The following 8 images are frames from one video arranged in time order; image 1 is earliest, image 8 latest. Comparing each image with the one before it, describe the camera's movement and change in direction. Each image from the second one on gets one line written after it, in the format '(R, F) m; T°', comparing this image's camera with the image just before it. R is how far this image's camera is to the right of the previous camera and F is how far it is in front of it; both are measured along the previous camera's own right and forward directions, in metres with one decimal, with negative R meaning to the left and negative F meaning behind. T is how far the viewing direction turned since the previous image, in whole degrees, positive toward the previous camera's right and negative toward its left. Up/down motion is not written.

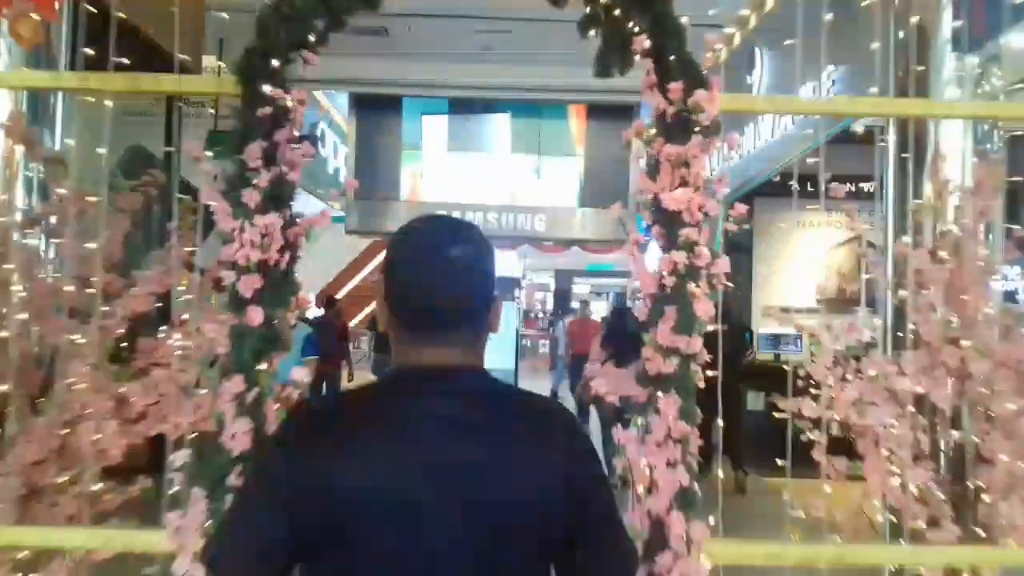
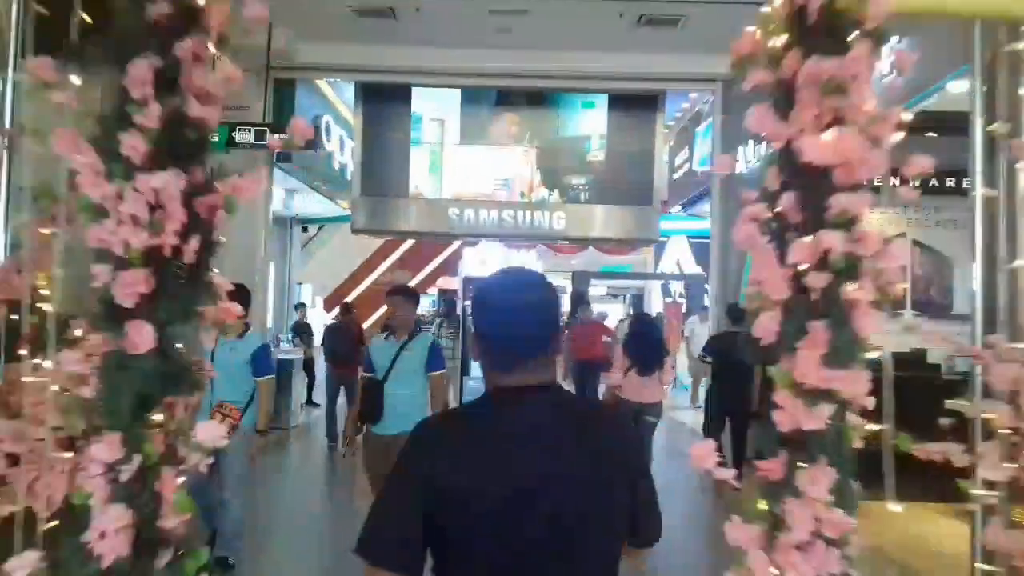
(0.0, +0.6) m; -1°
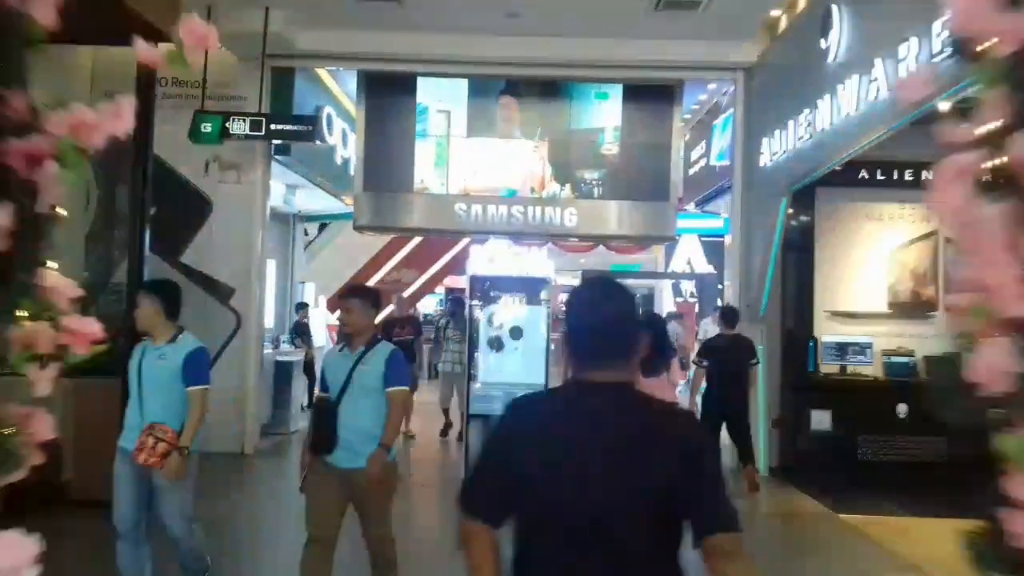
(0.0, +0.4) m; -1°
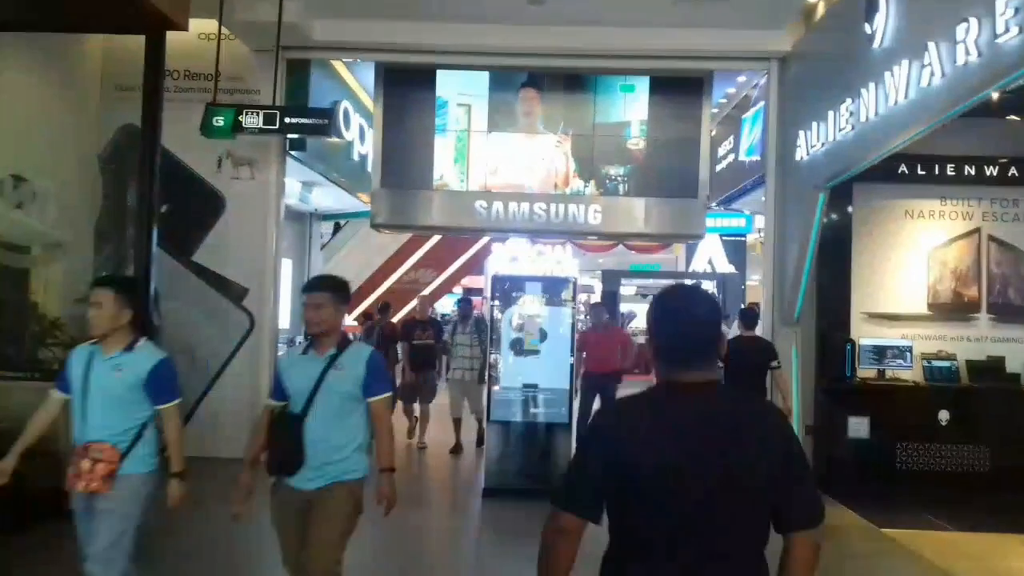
(-0.1, +0.3) m; -1°
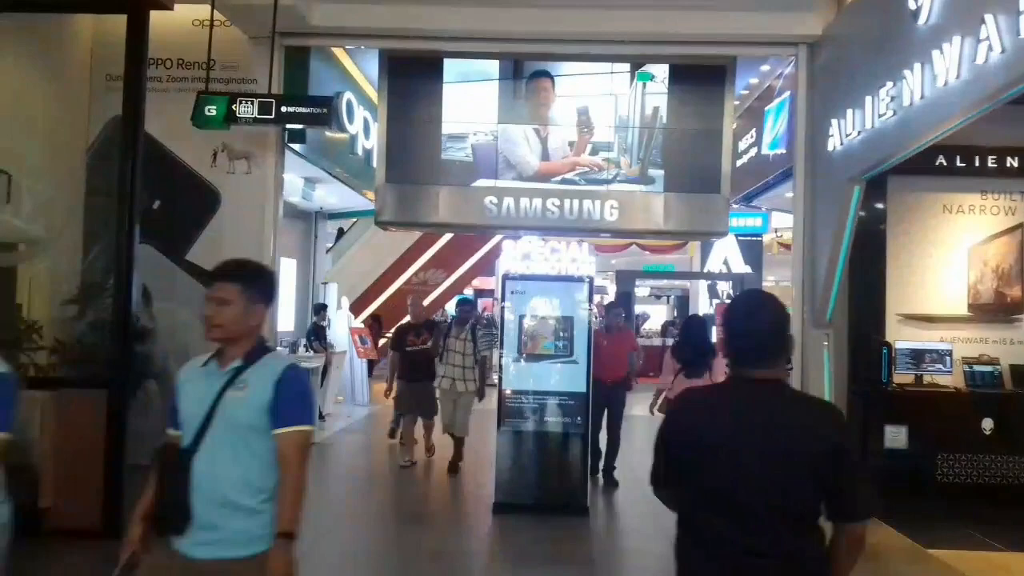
(0.0, +0.4) m; -1°
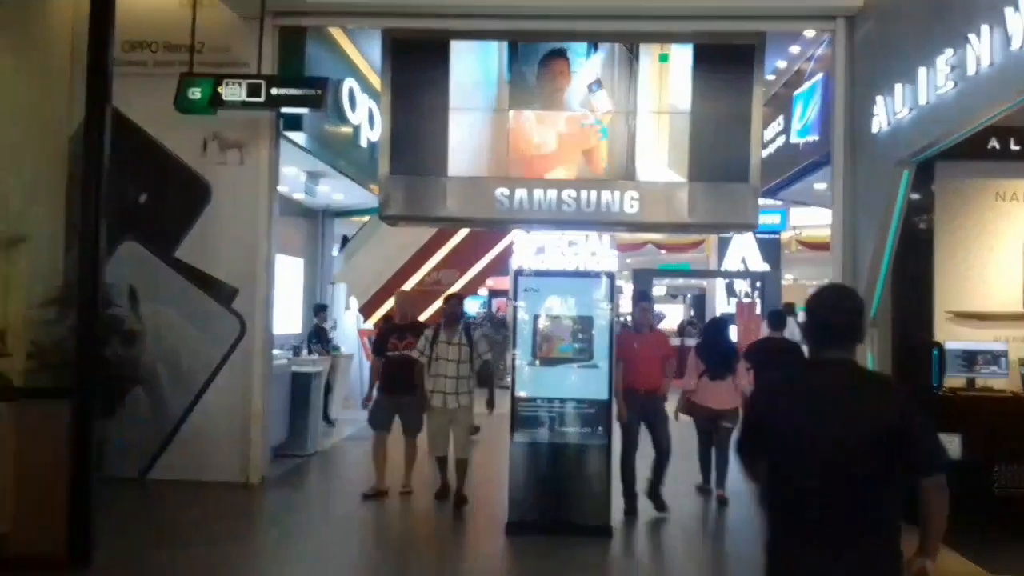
(0.0, +0.5) m; -1°
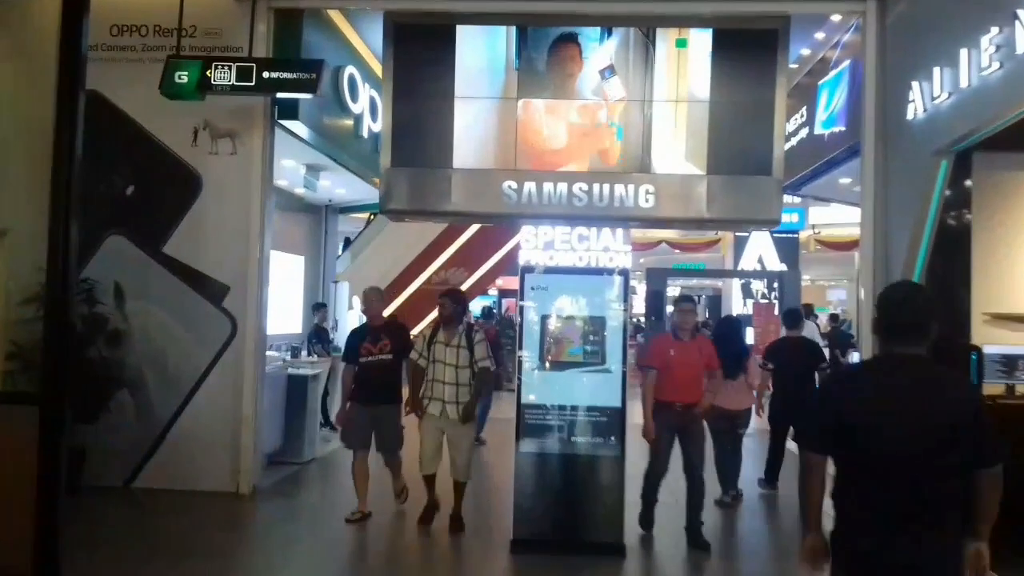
(0.0, +0.4) m; -1°
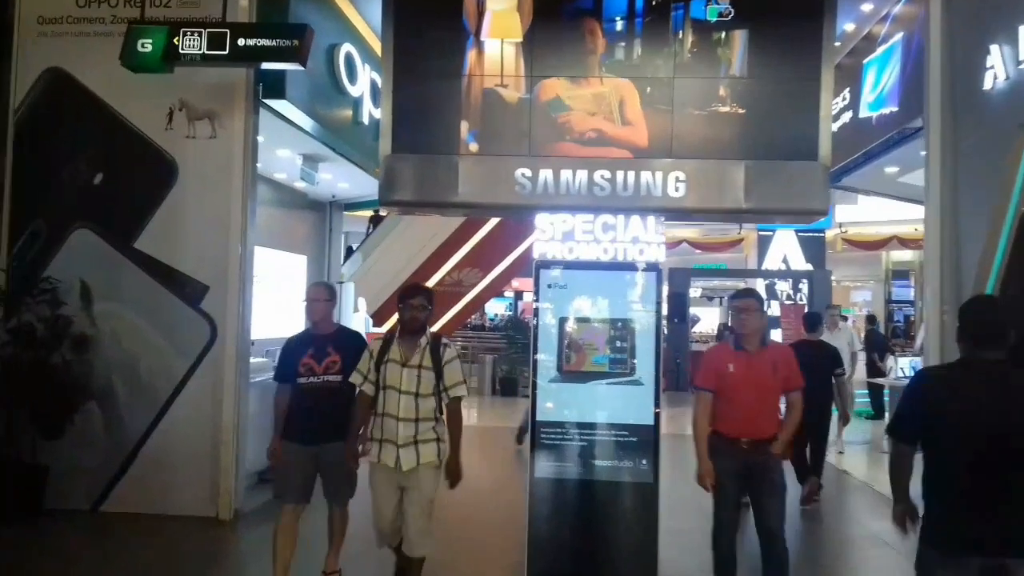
(0.0, +0.7) m; -1°
